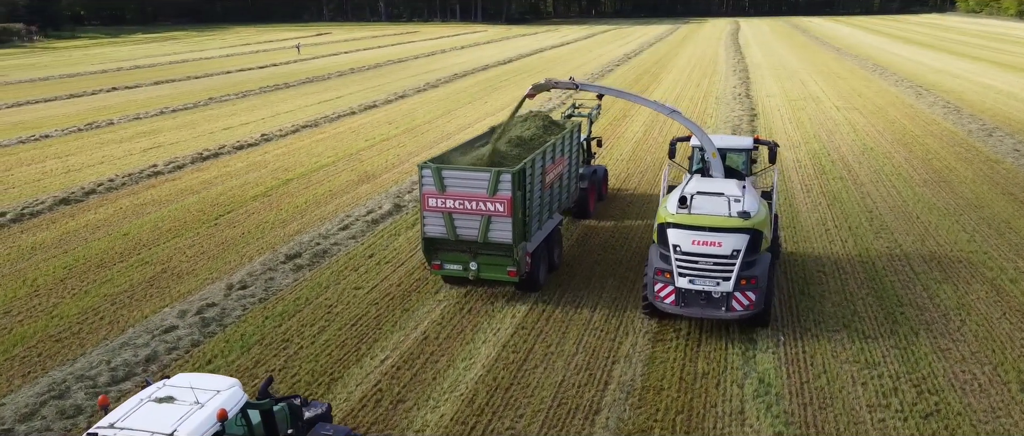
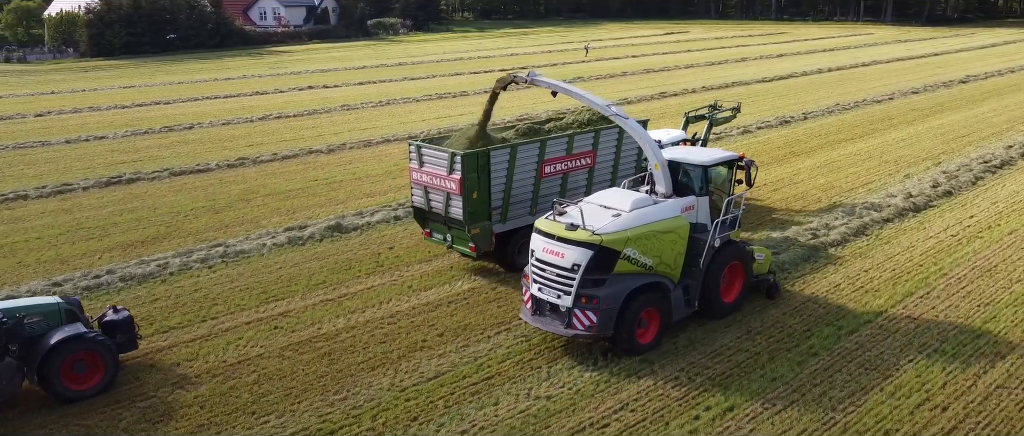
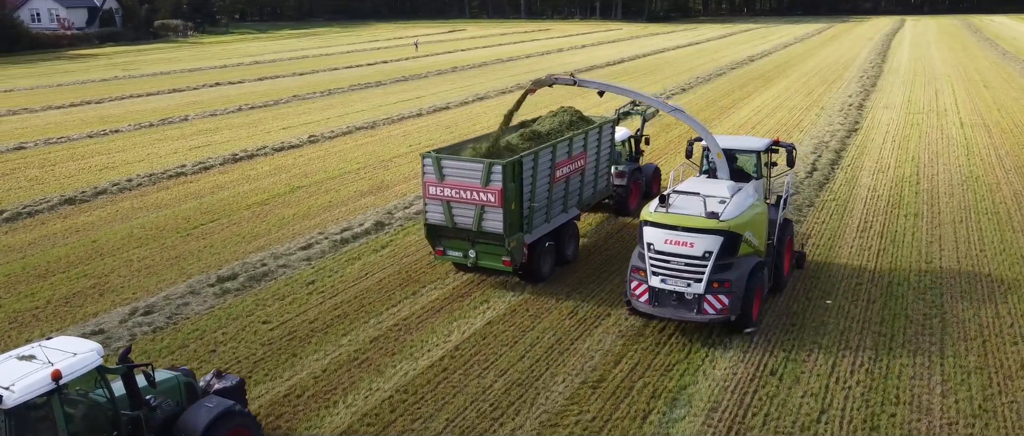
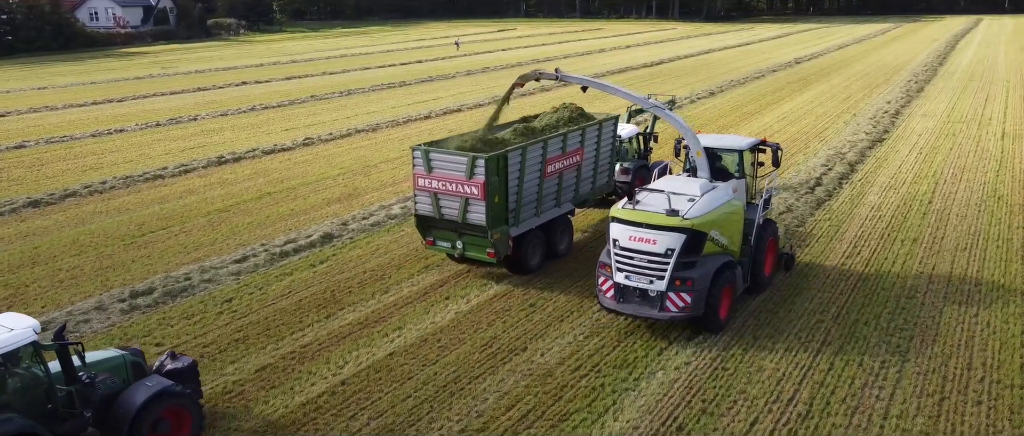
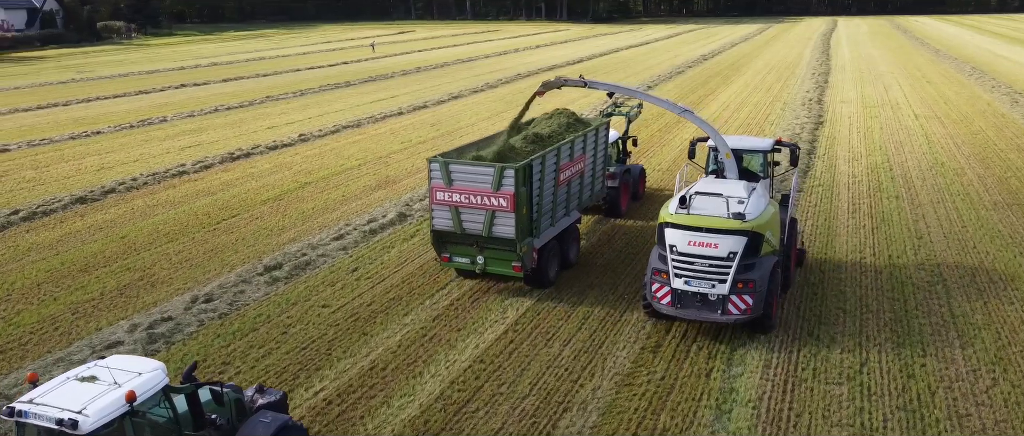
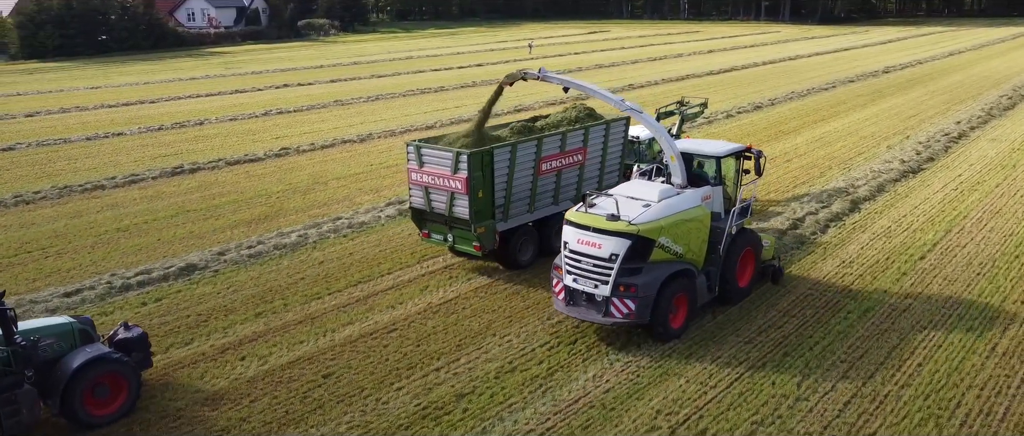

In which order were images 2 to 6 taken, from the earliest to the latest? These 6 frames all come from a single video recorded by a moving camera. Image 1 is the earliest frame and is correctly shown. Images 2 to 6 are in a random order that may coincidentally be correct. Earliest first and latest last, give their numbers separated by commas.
5, 3, 4, 6, 2
